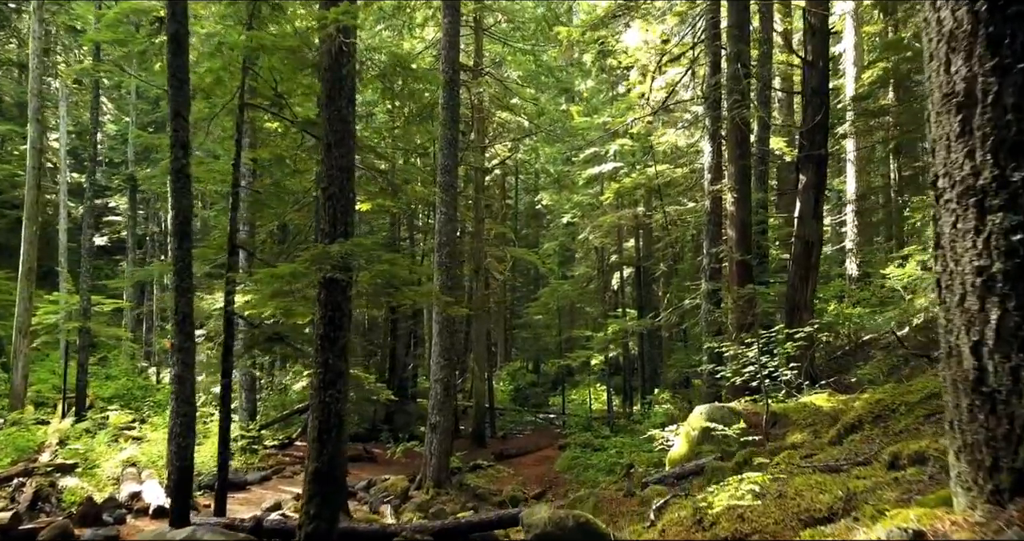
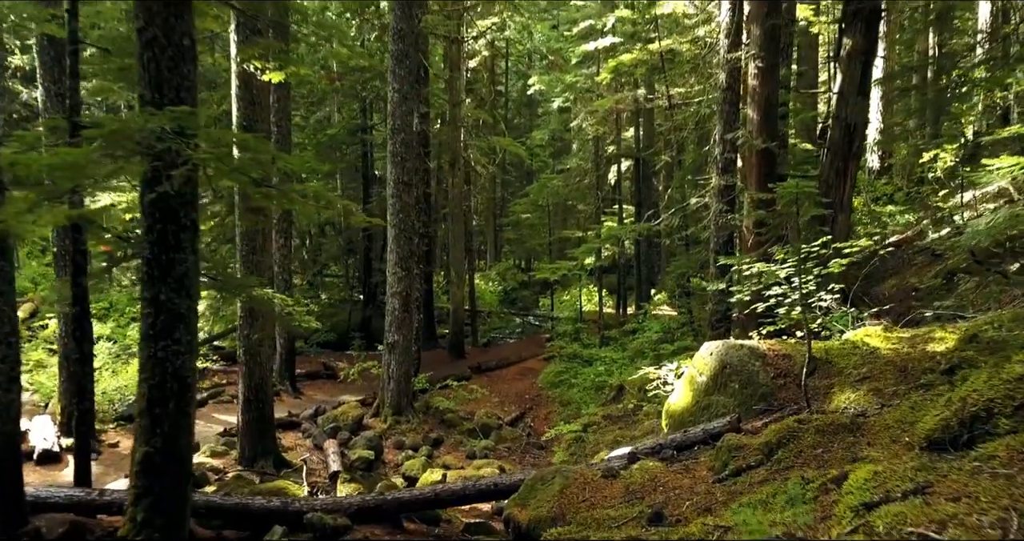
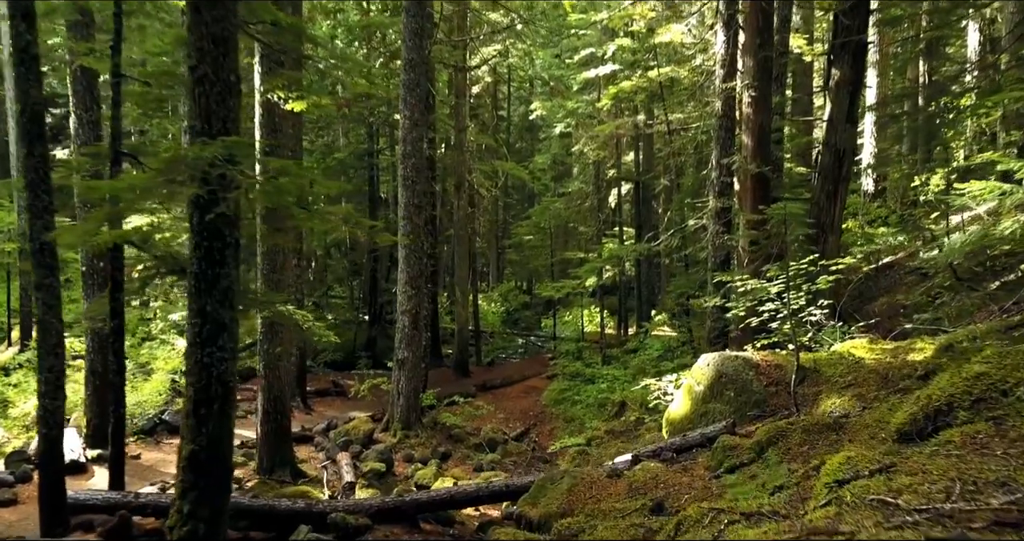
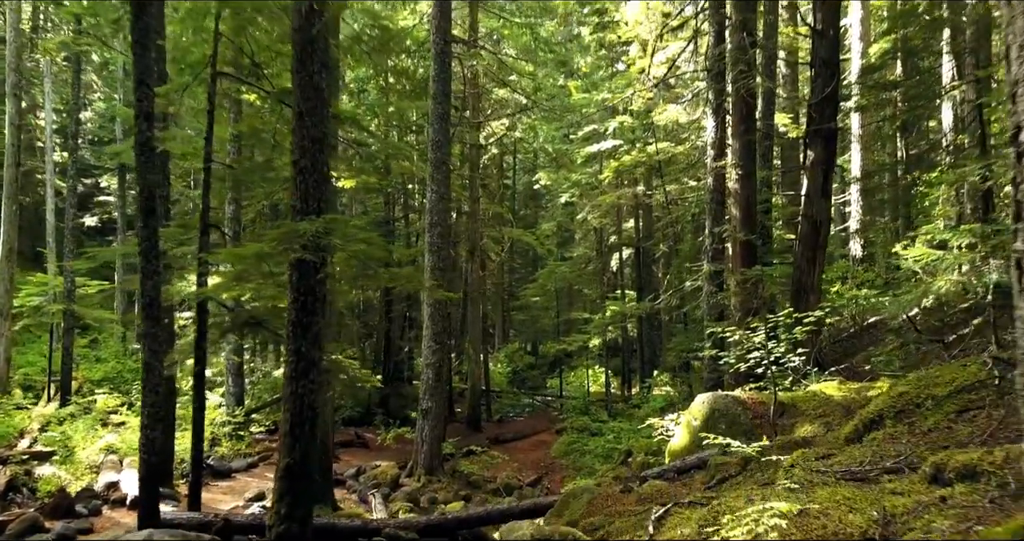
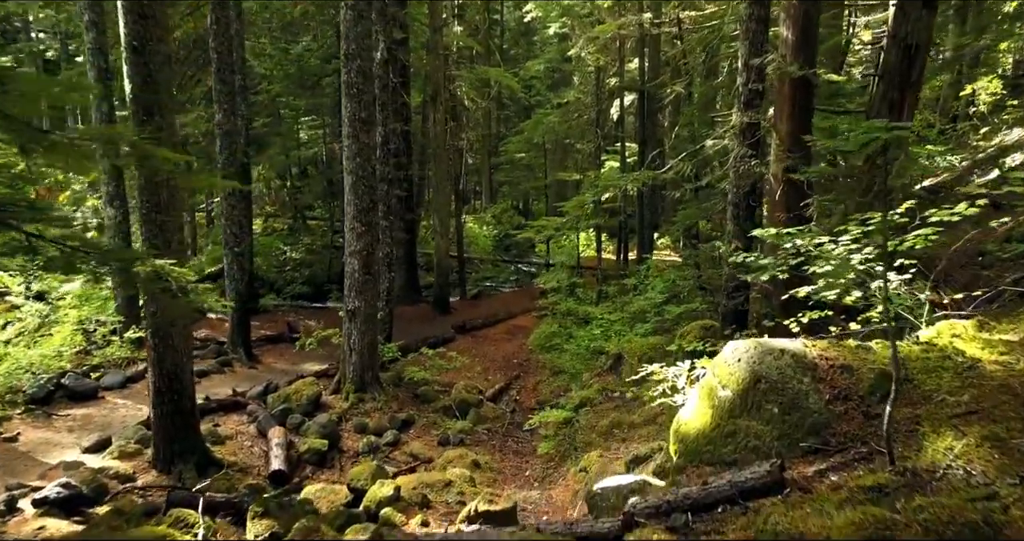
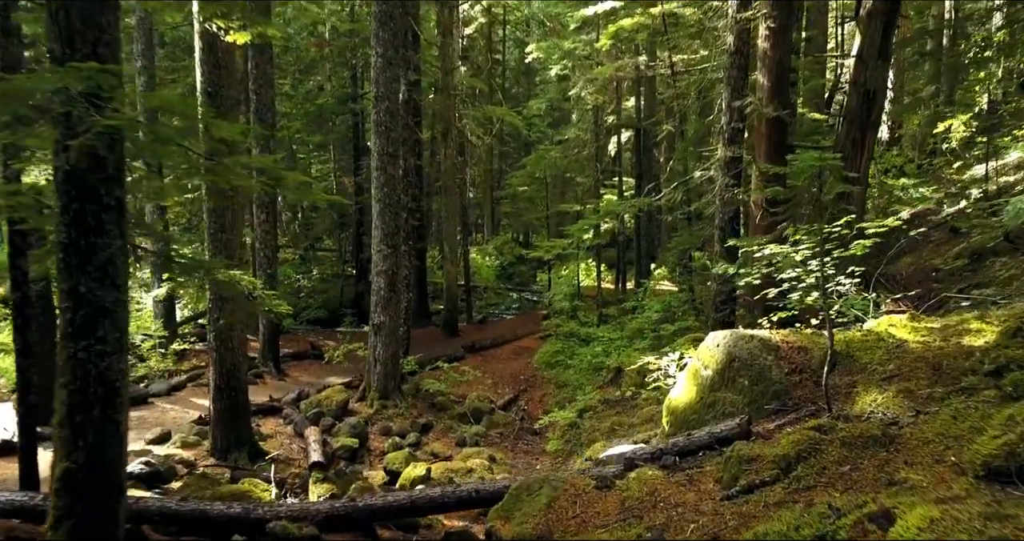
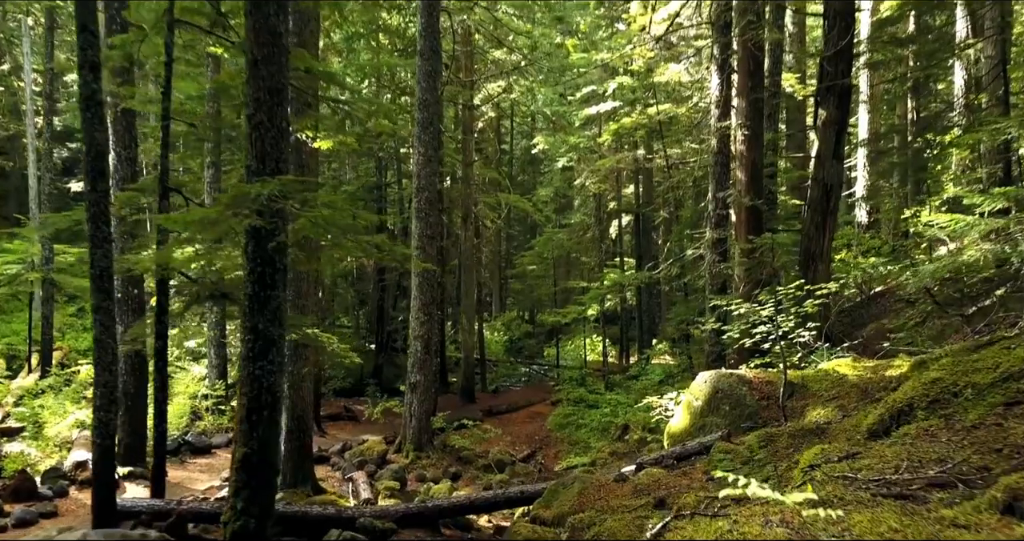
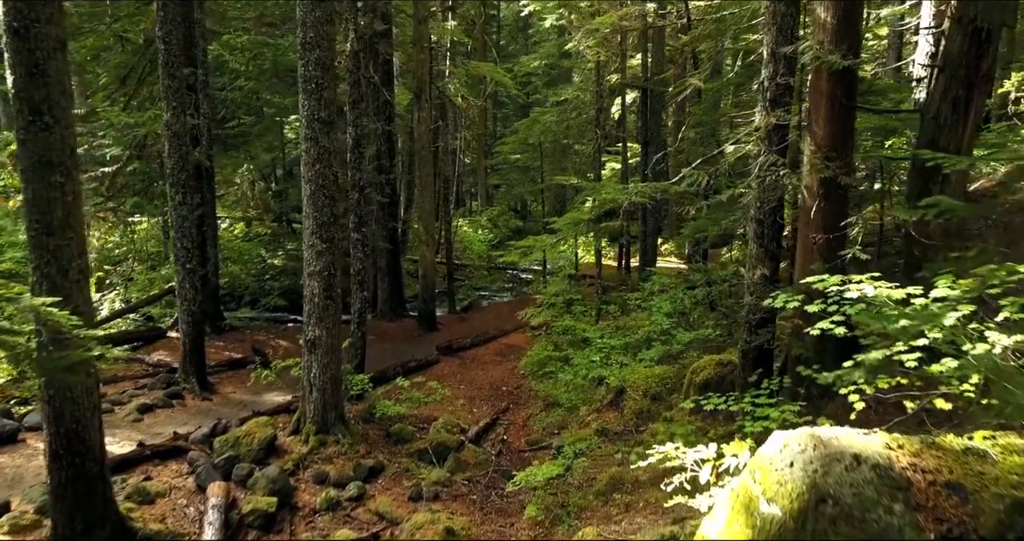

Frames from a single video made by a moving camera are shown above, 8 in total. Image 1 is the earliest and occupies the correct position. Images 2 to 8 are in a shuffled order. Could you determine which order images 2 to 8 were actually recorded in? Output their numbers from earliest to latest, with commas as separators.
4, 7, 3, 2, 6, 5, 8
